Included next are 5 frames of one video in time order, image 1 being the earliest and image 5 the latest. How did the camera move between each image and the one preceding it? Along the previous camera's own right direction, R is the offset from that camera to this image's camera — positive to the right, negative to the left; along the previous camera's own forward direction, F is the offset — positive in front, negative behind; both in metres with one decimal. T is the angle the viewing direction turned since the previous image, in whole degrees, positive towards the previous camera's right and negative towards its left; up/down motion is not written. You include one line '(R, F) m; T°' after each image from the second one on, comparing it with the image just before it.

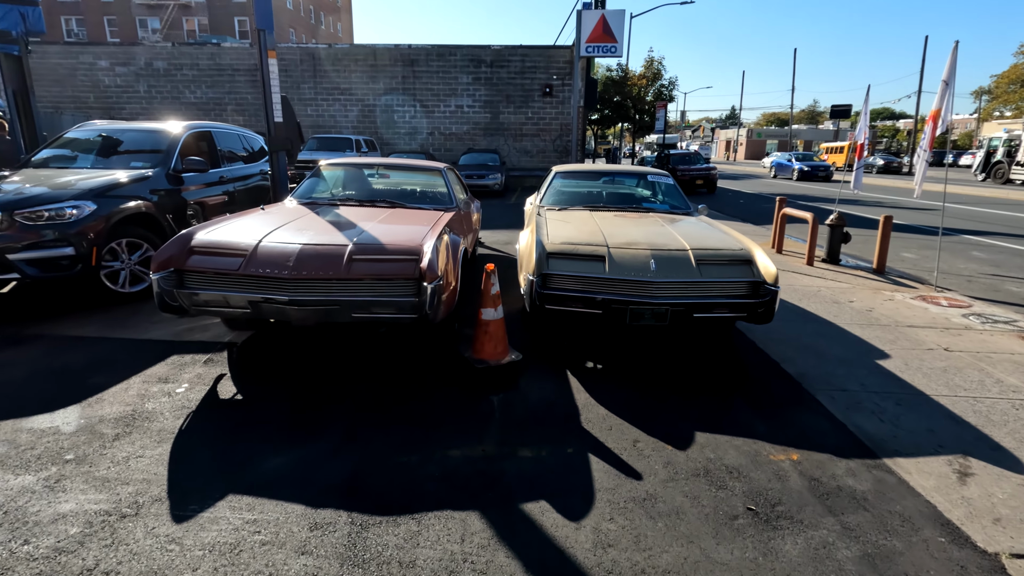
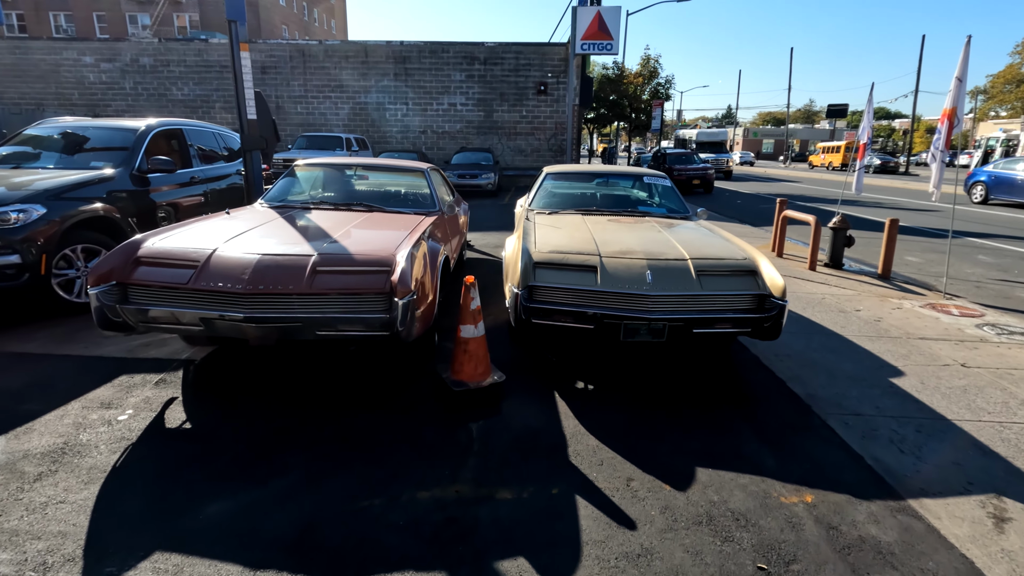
(+0.1, +0.4) m; 0°
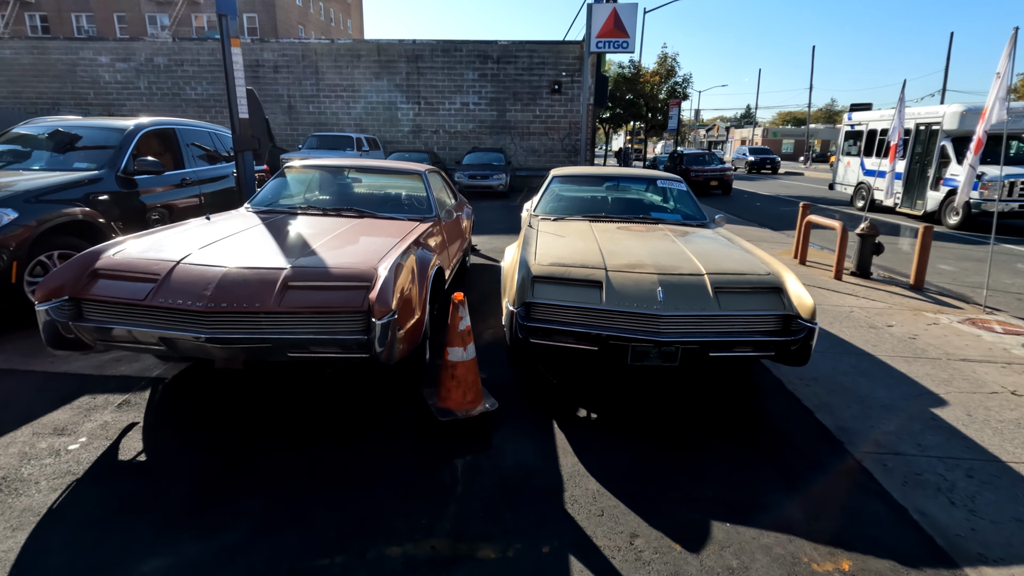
(+0.1, +0.4) m; -2°
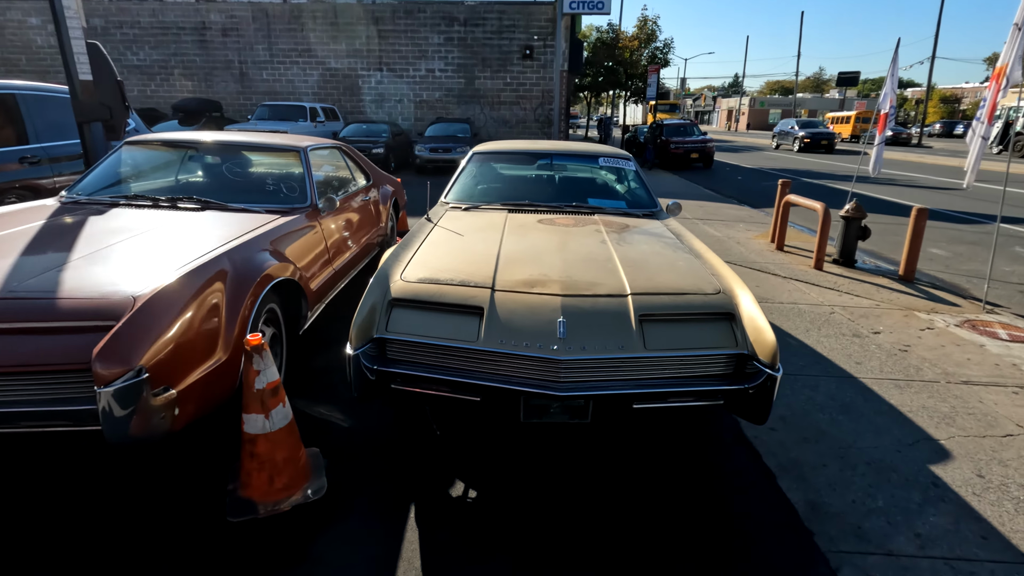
(+0.7, +1.0) m; +1°
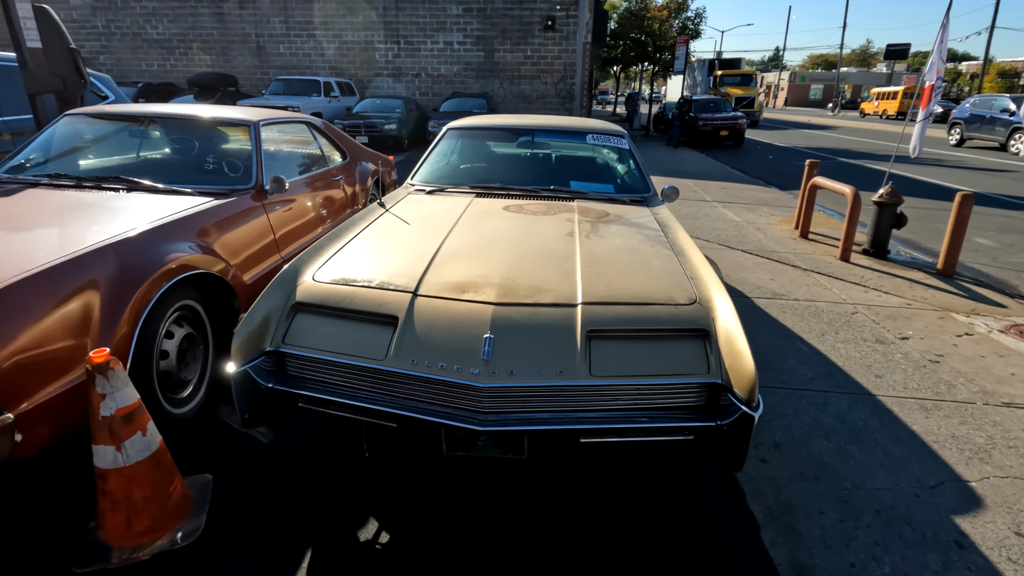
(+0.4, +0.5) m; -3°
